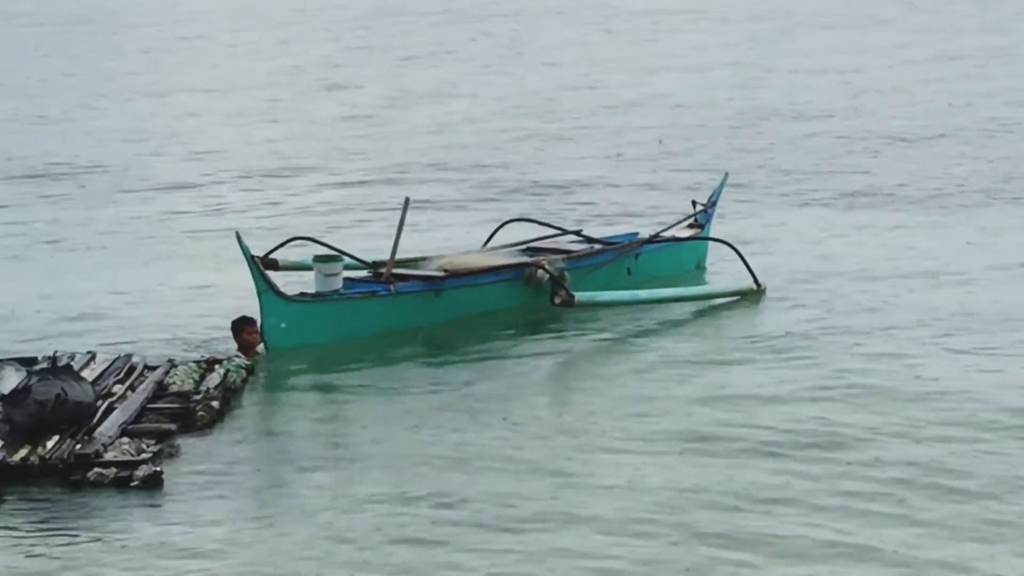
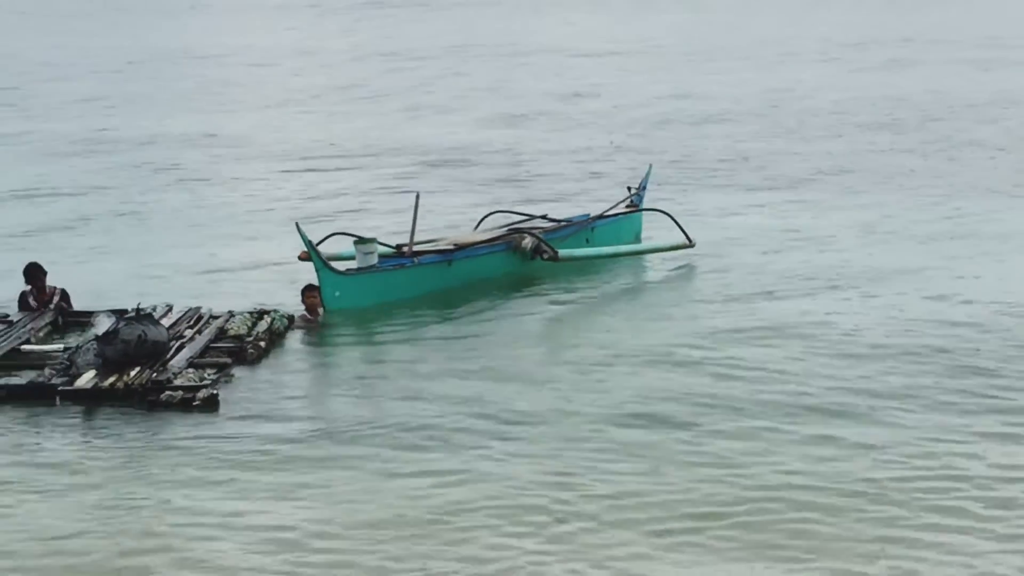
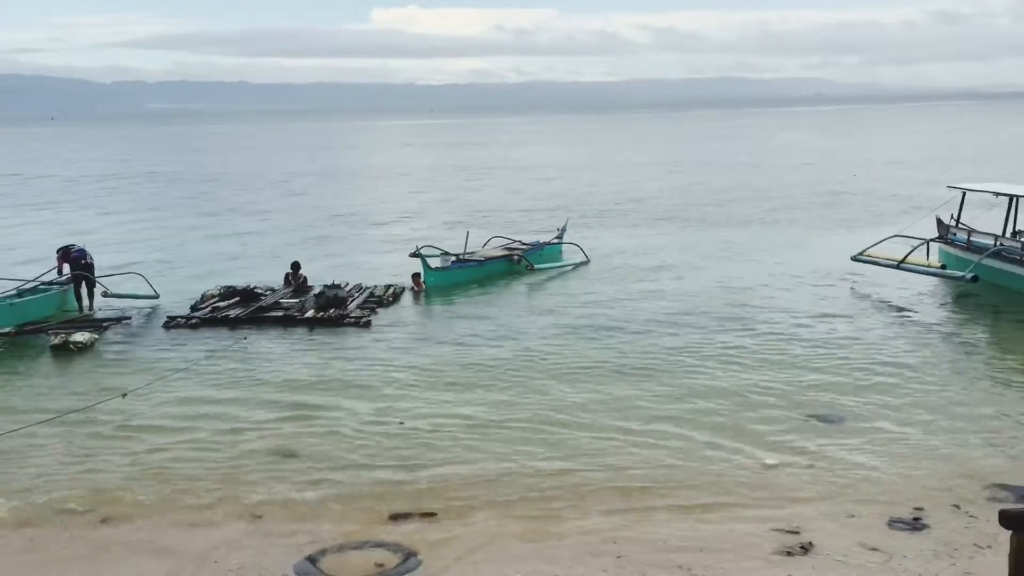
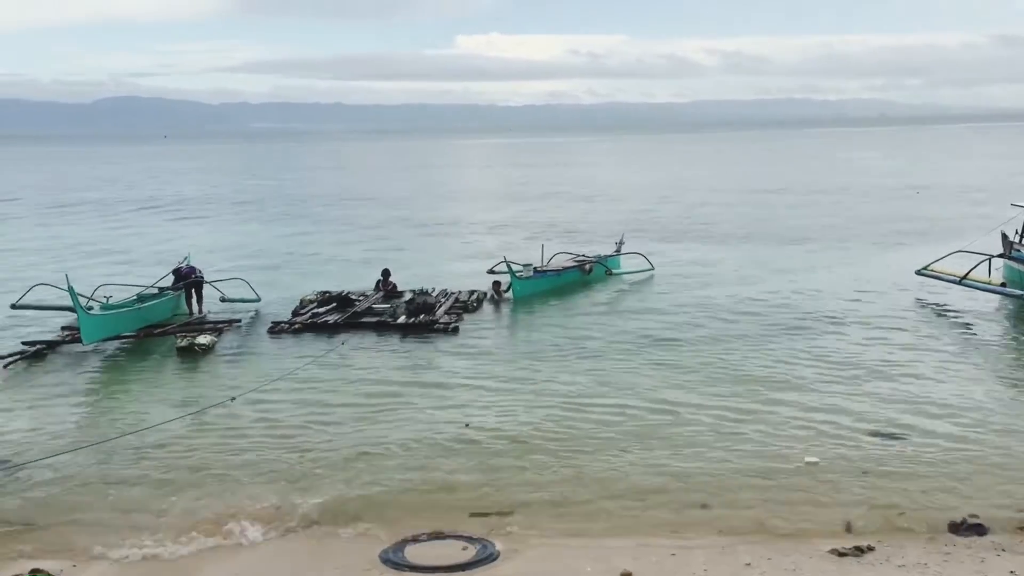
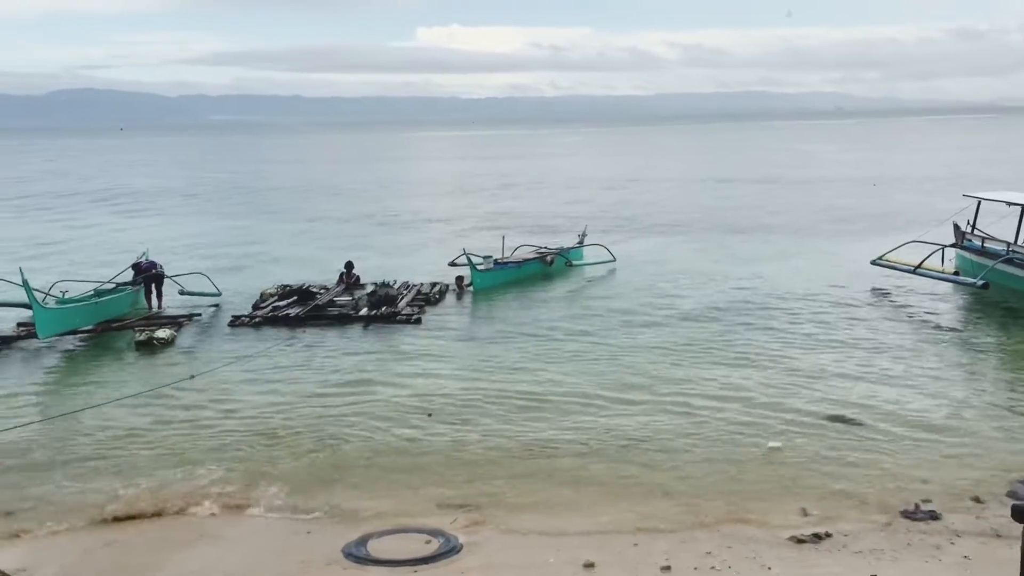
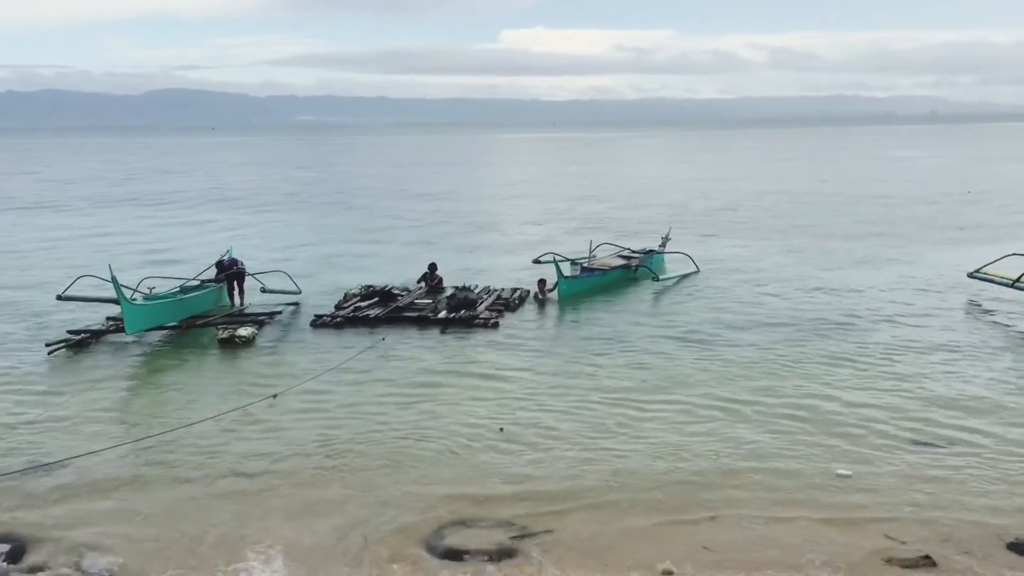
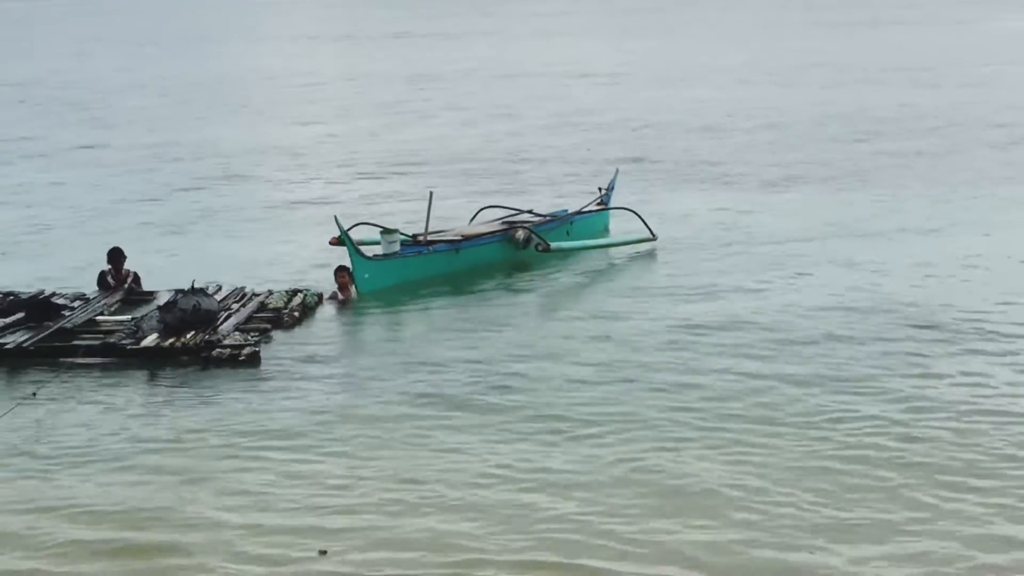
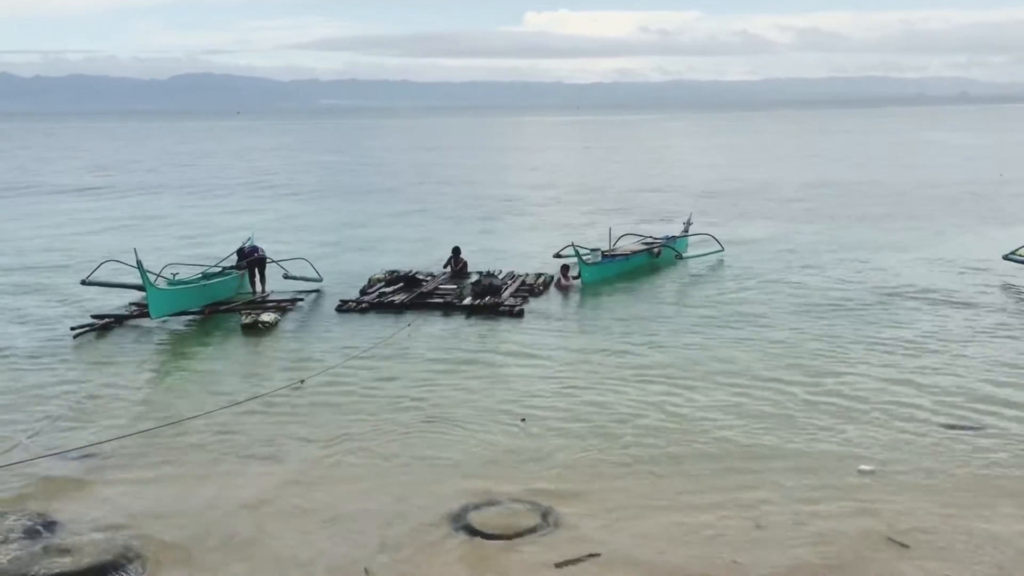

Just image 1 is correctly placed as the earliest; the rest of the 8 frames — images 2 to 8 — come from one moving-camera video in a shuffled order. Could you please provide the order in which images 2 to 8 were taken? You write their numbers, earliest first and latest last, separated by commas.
2, 7, 3, 5, 4, 6, 8
